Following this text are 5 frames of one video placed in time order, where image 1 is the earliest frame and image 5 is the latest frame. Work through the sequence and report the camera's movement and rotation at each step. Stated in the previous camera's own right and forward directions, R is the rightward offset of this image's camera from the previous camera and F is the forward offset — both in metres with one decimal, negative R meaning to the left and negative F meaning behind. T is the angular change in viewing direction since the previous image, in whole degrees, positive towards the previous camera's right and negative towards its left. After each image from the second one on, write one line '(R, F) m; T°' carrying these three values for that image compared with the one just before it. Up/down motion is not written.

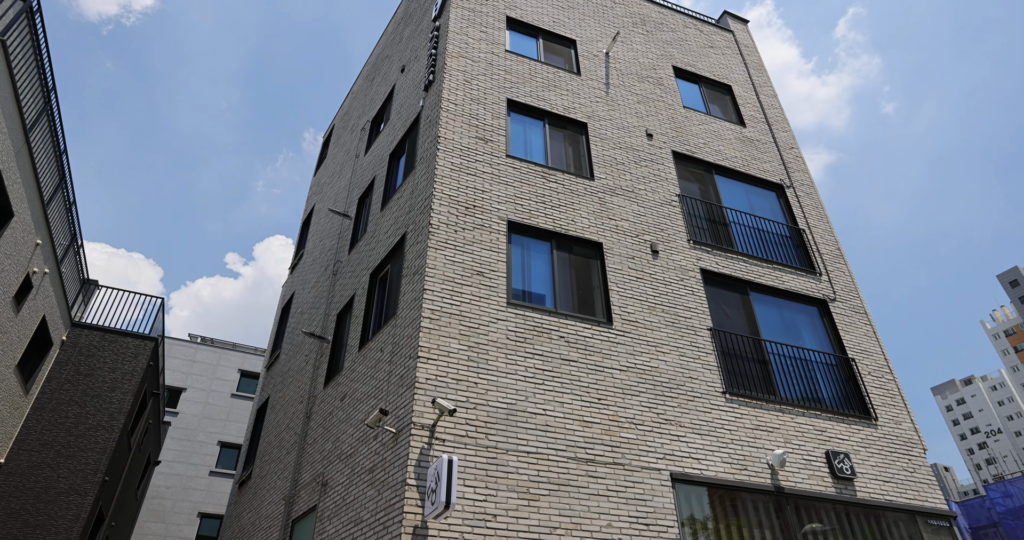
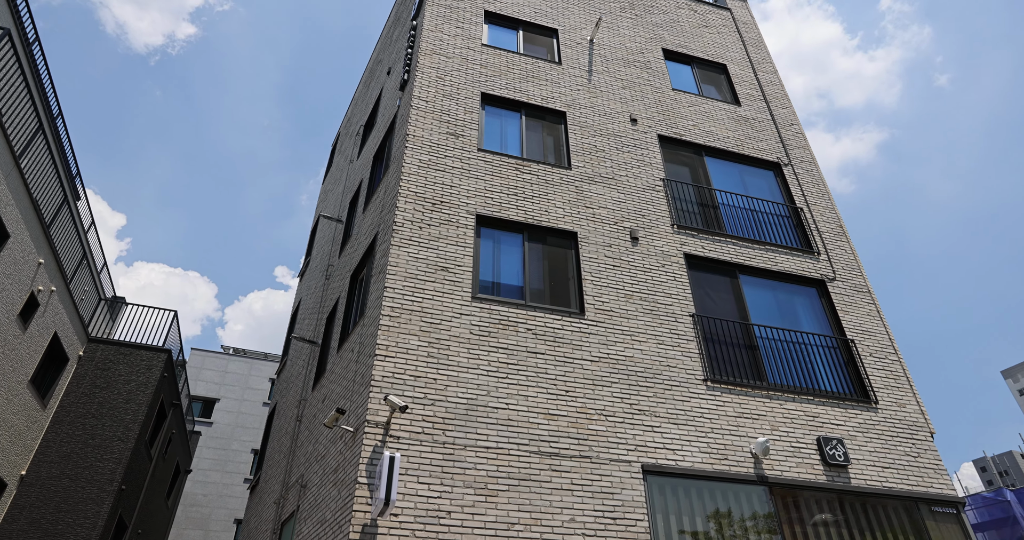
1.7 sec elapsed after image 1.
(+1.1, +0.2) m; -4°
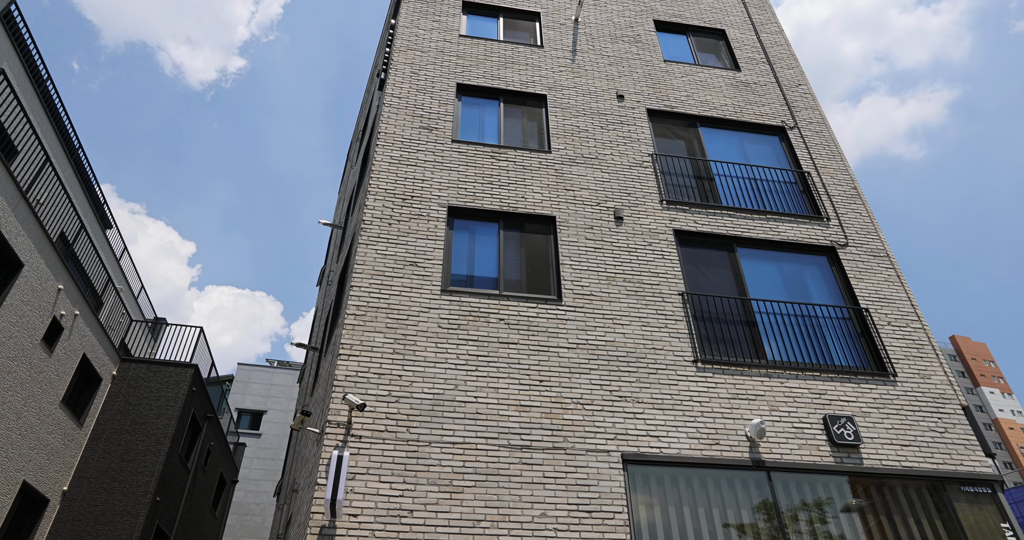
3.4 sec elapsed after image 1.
(+1.2, +0.4) m; -5°
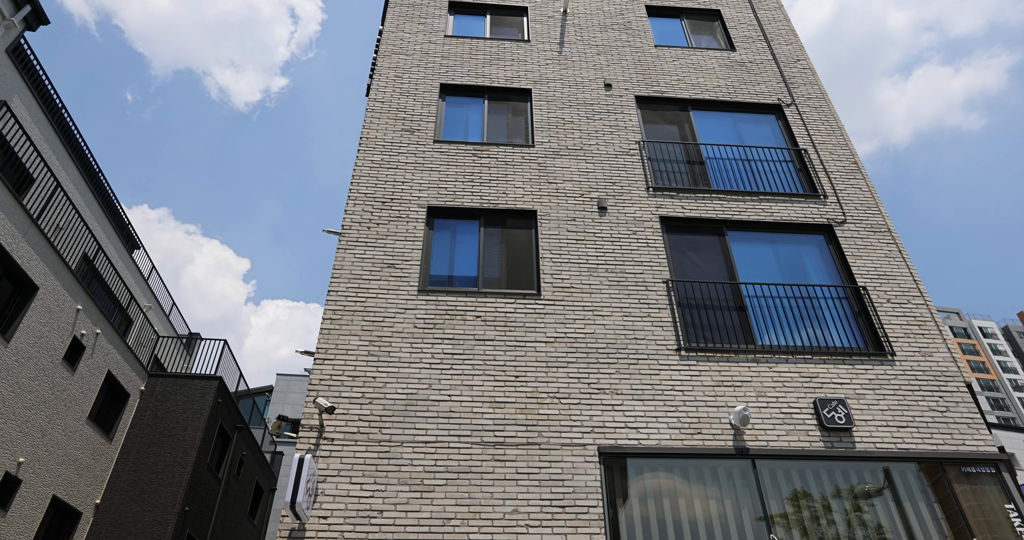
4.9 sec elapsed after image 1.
(+0.9, +0.1) m; -4°
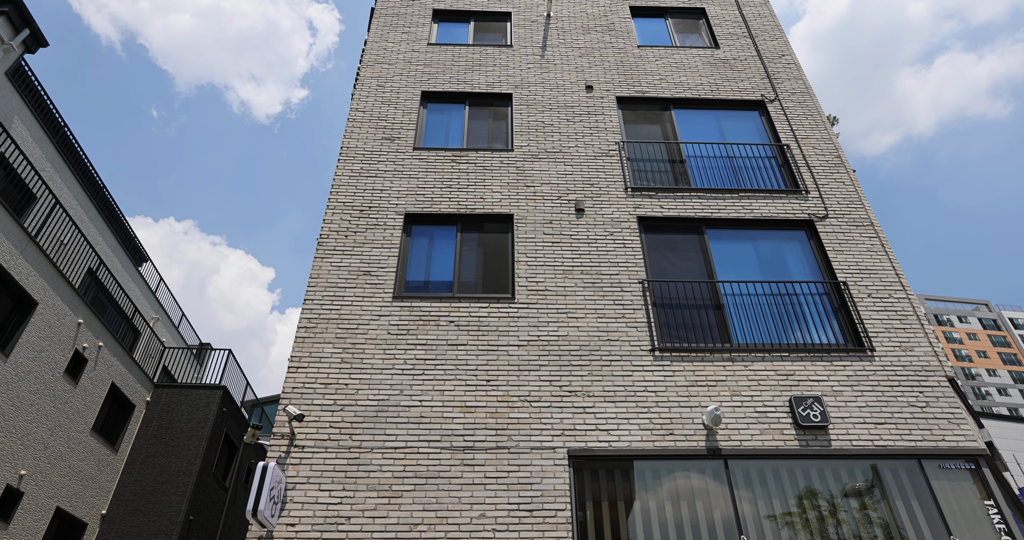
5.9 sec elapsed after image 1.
(+0.7, 0.0) m; -2°
